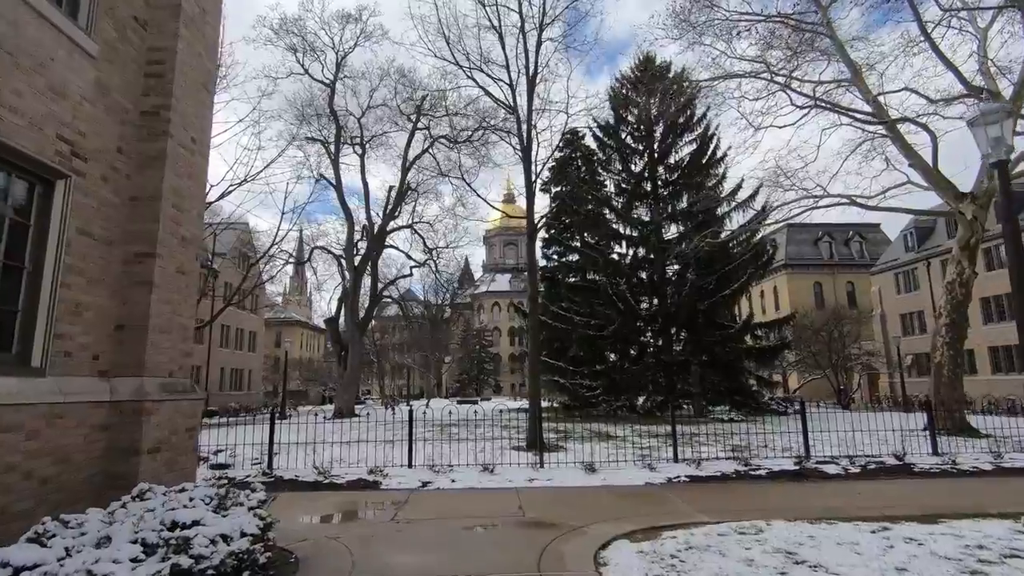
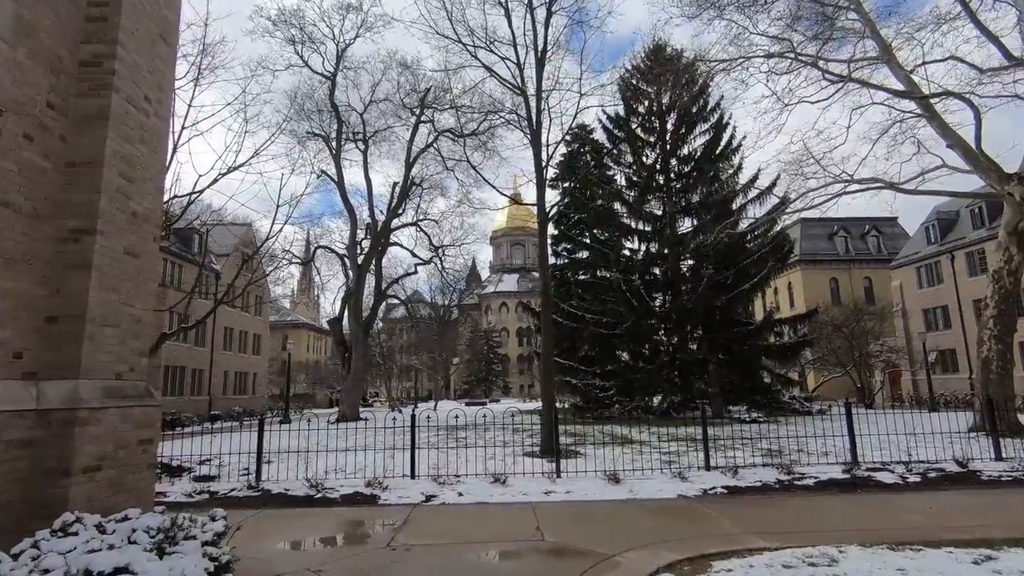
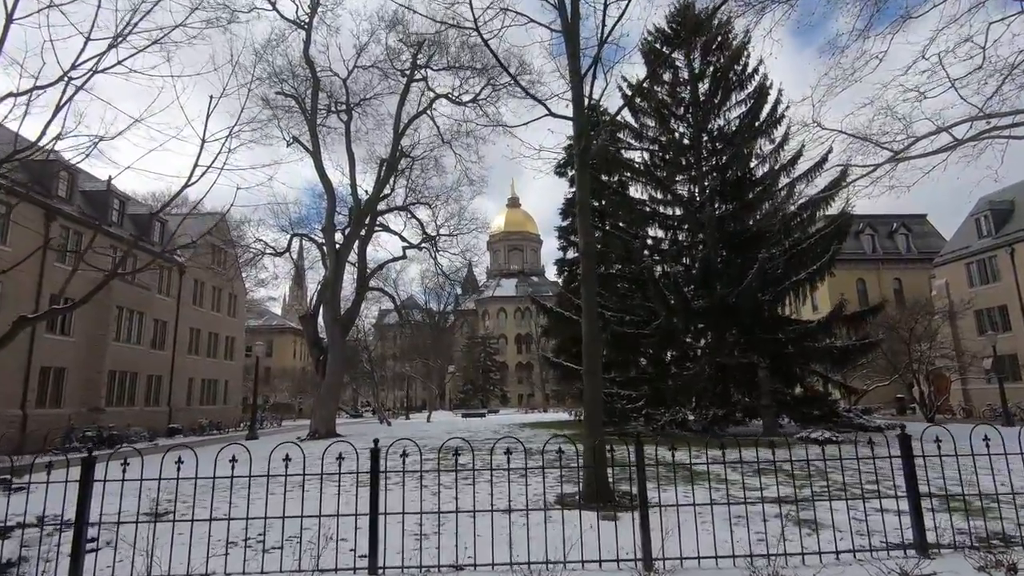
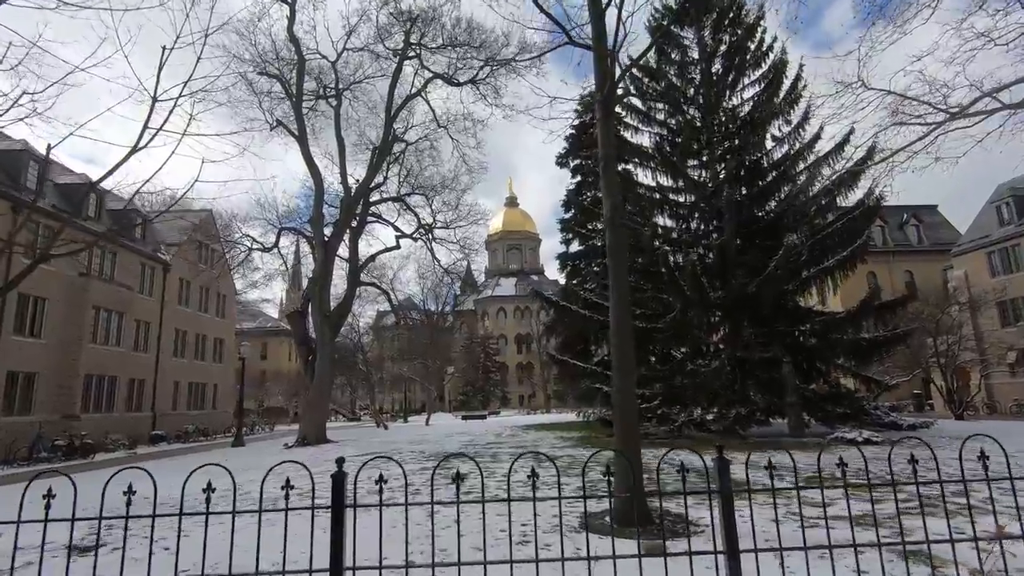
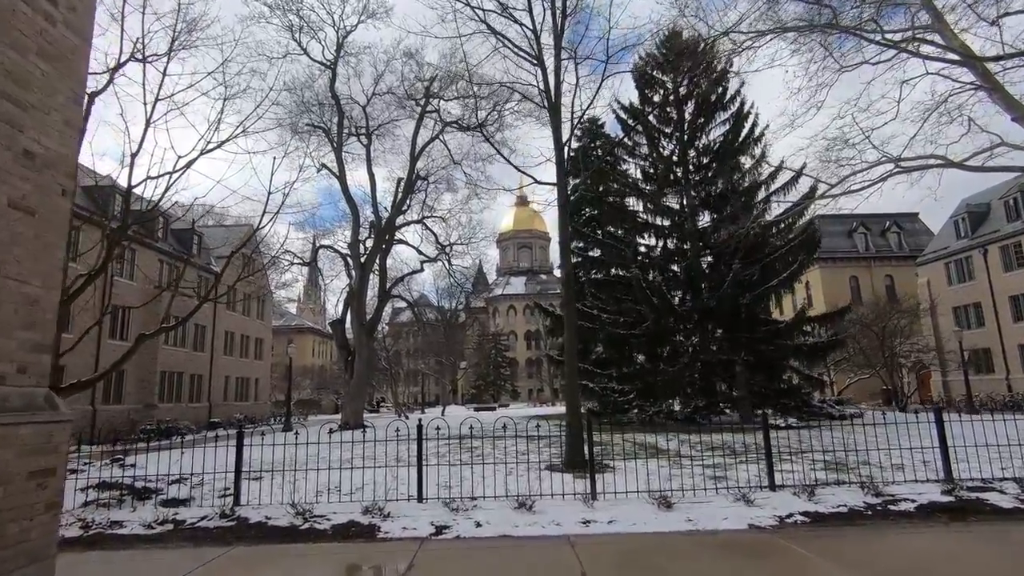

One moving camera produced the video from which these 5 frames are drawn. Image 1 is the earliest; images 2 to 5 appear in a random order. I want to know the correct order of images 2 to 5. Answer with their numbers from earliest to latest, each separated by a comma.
2, 5, 3, 4
